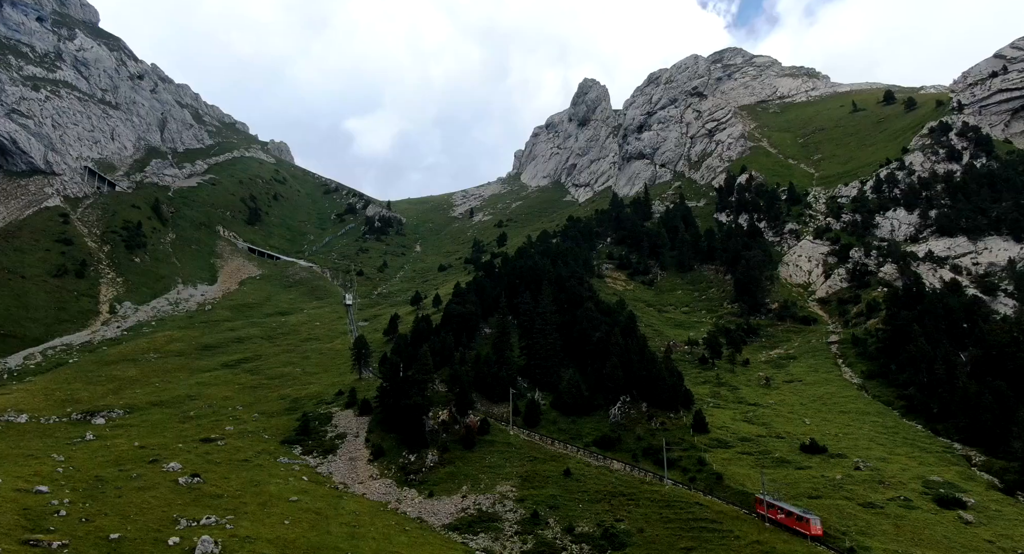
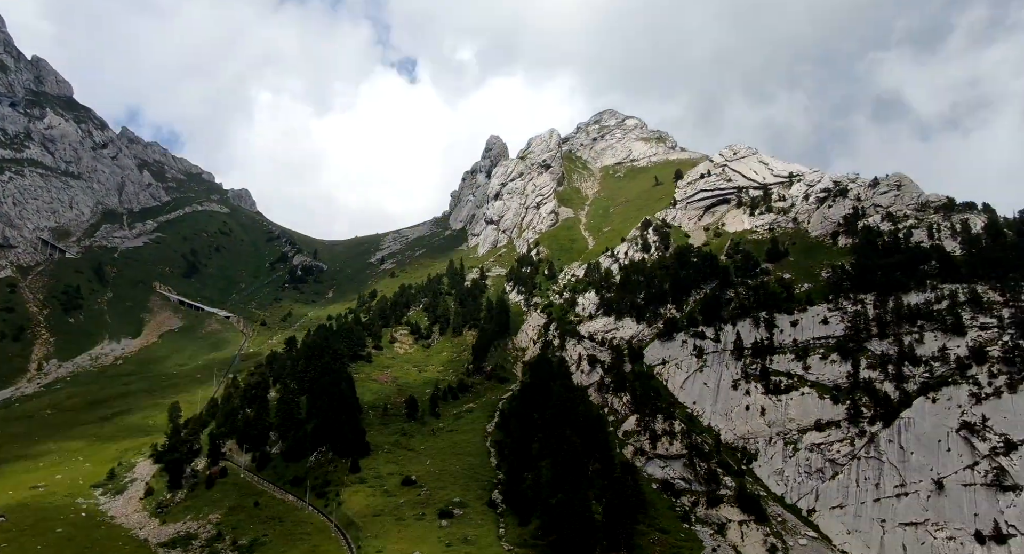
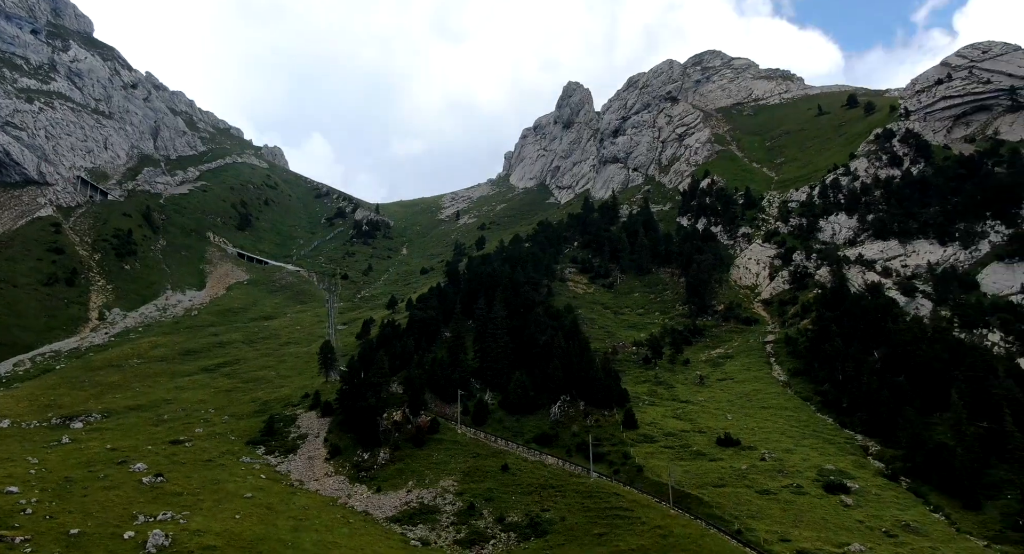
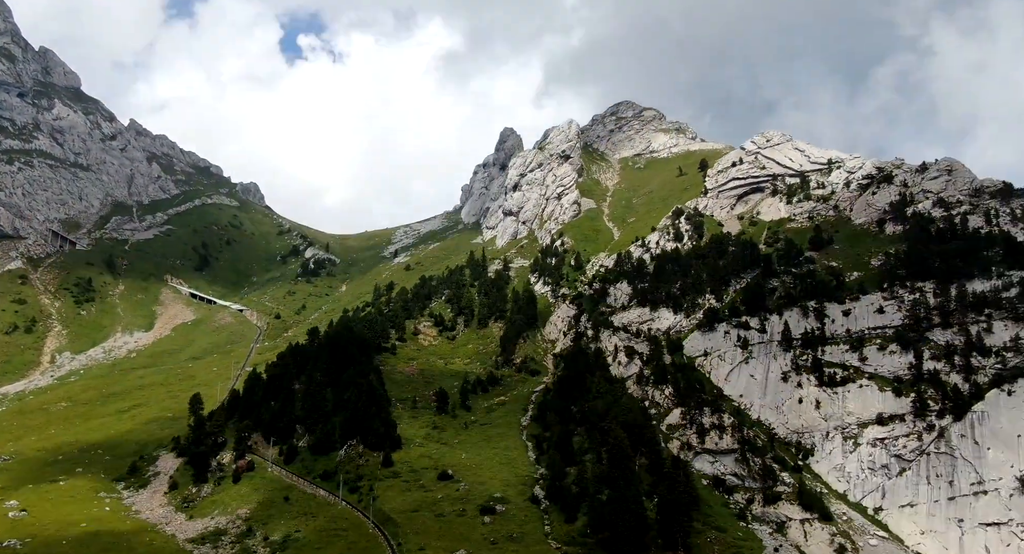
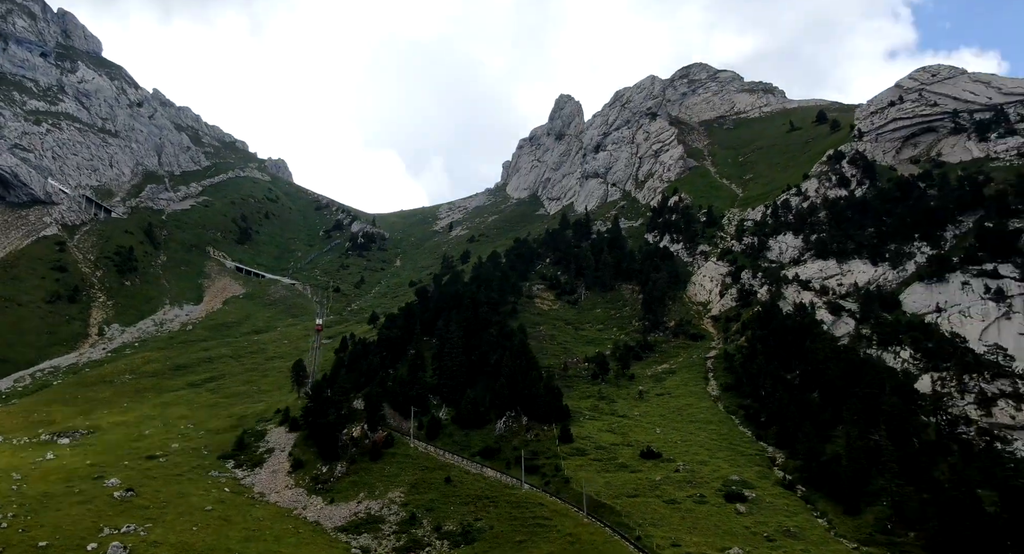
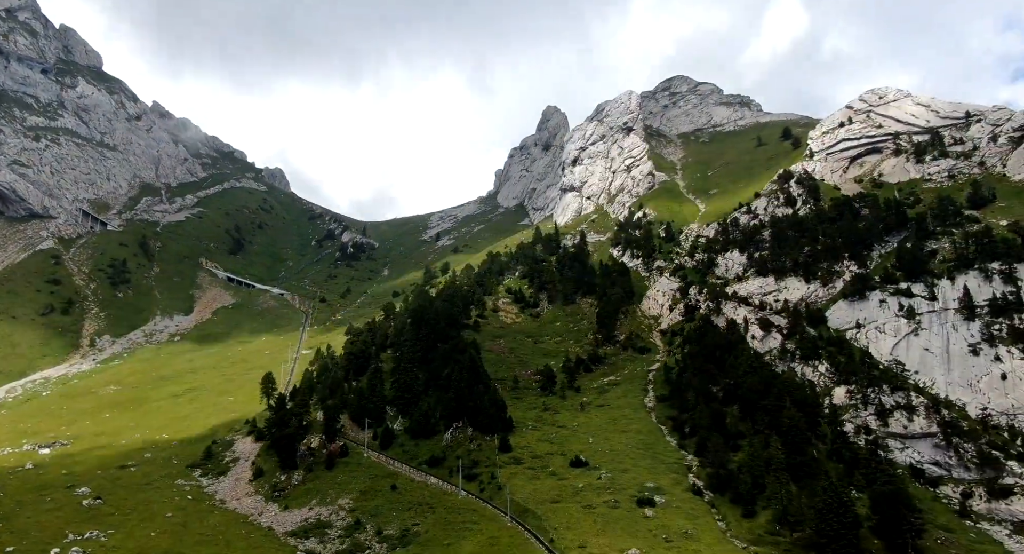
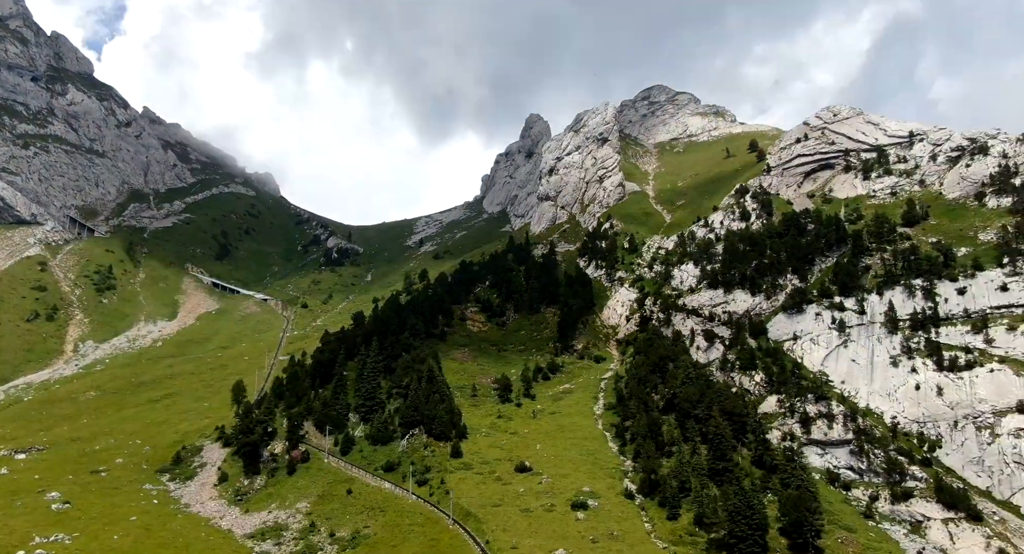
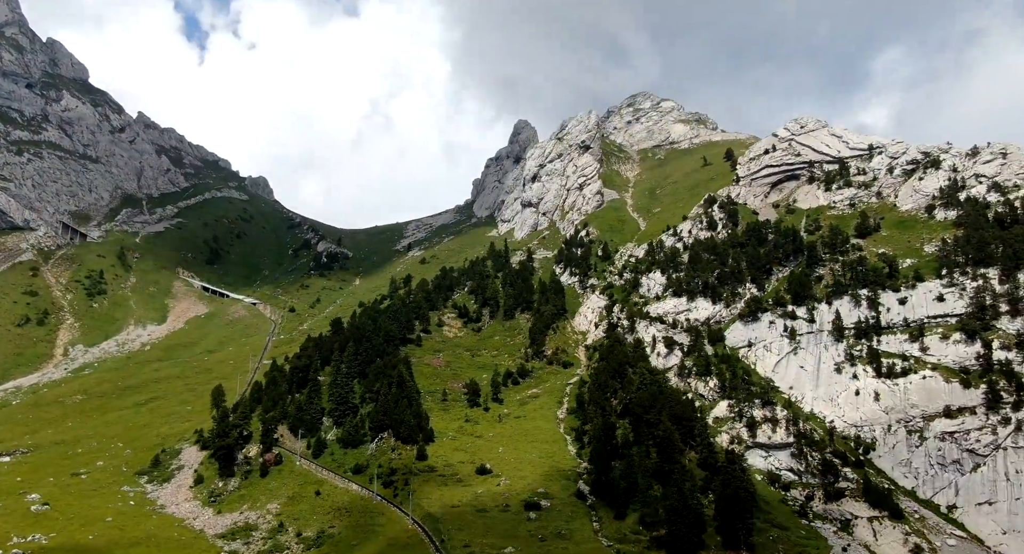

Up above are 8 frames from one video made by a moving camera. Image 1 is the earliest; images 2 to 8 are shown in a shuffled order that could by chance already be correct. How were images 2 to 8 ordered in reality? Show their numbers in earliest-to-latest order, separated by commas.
3, 5, 6, 7, 8, 4, 2
